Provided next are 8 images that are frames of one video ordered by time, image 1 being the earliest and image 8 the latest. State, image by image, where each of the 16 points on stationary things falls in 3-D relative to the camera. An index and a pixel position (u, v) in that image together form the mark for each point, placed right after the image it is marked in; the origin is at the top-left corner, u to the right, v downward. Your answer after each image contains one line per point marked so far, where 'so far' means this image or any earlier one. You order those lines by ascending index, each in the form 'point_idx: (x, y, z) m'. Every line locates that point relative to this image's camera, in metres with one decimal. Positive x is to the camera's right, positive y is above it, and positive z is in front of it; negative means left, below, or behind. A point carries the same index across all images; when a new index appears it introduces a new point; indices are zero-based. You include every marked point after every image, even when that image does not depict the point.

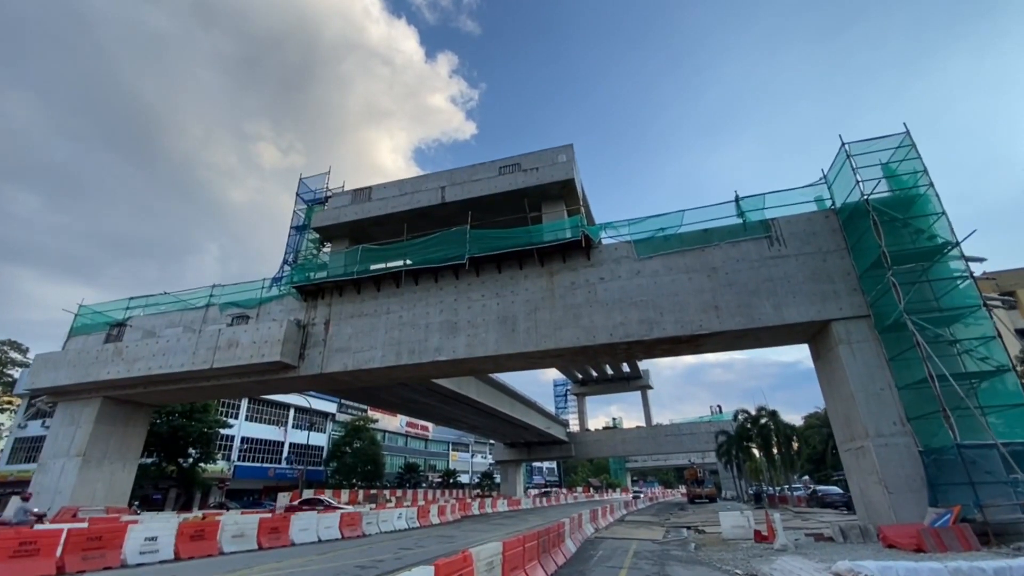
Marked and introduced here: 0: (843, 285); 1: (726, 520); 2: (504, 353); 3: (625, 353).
0: (+9.4, +0.1, +14.1) m
1: (+7.0, -7.6, +16.2) m
2: (-0.3, -2.1, +15.9) m
3: (+3.7, -2.1, +16.1) m
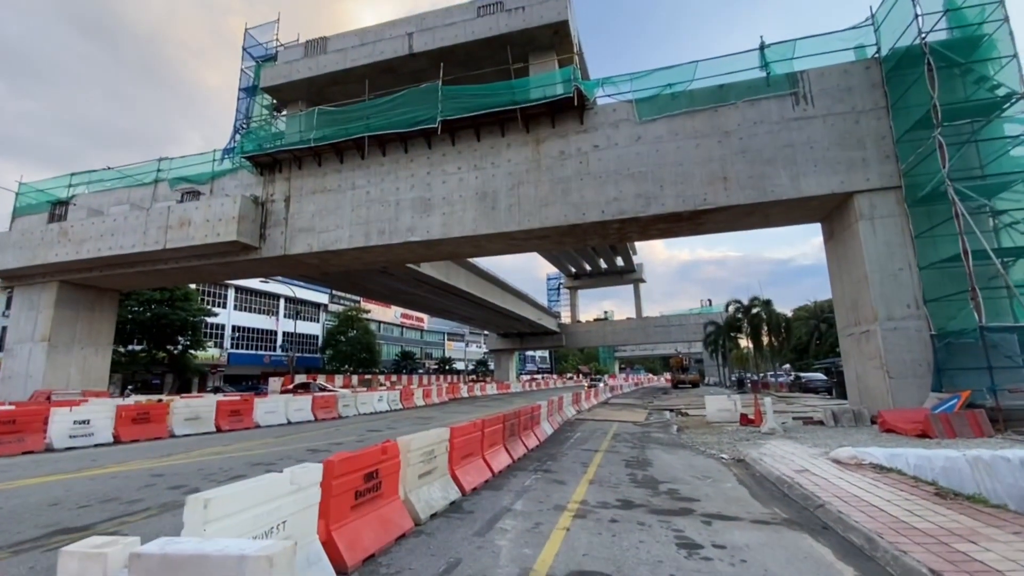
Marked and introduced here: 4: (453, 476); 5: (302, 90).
0: (+8.8, +3.3, +12.1) m
1: (+6.4, -3.7, +15.8) m
2: (-0.9, +1.6, +14.3) m
3: (+3.1, +1.7, +14.5) m
4: (-0.7, -2.0, +5.3) m
5: (-7.5, +7.1, +17.8) m
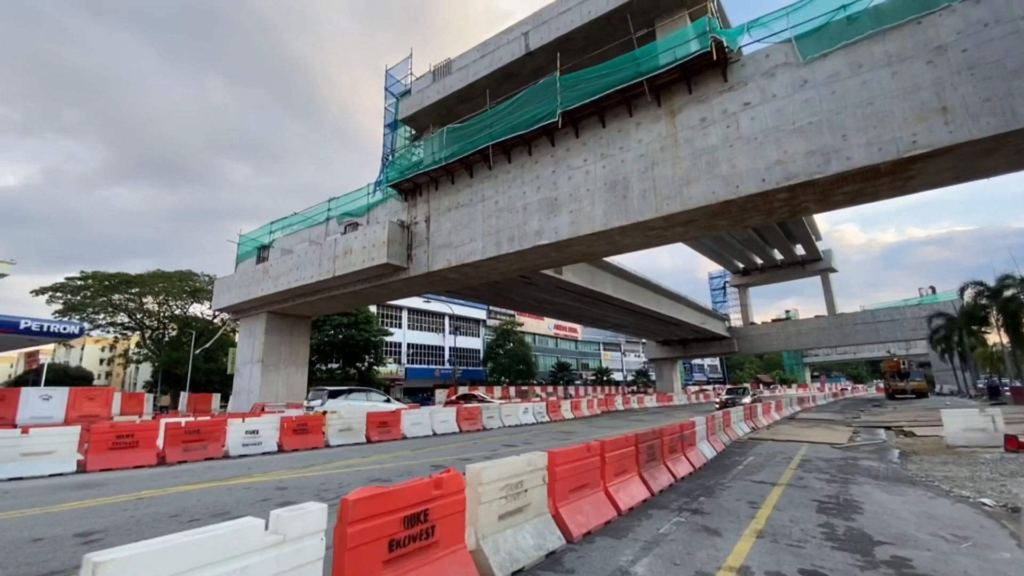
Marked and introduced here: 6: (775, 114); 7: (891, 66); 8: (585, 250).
0: (+11.1, +4.1, +7.8) m
1: (+10.4, -3.2, +11.7) m
2: (+2.7, +1.6, +12.8) m
3: (+6.5, +2.0, +11.7) m
4: (+0.4, -1.9, +4.1) m
5: (-2.9, +6.5, +18.5) m
6: (+5.9, +3.9, +11.1) m
7: (+7.7, +4.5, +10.1) m
8: (+2.2, +1.1, +14.6) m
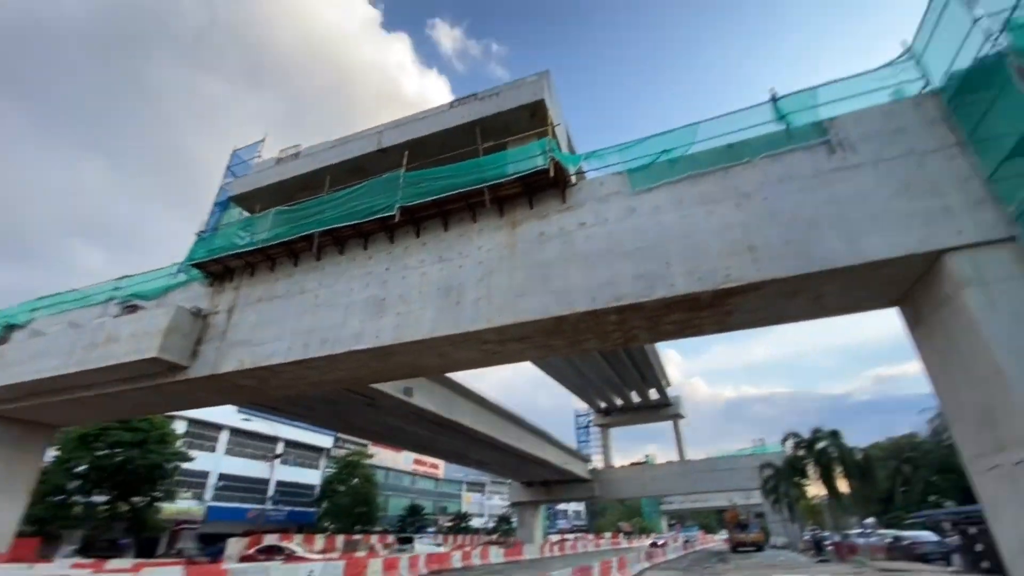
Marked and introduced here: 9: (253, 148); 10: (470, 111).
0: (+7.9, +1.5, +8.8) m
1: (+5.8, -6.3, +10.5) m
2: (-1.6, -1.0, +11.1) m
3: (+2.3, -0.9, +11.0) m
4: (-1.9, -2.0, +1.5) m
5: (-8.1, +3.0, +16.4) m
6: (+2.1, +1.2, +10.8) m
7: (+4.1, +1.8, +10.4) m
8: (-2.6, -1.9, +12.5) m
9: (-10.2, +5.5, +19.4) m
10: (-1.1, +4.8, +13.0) m
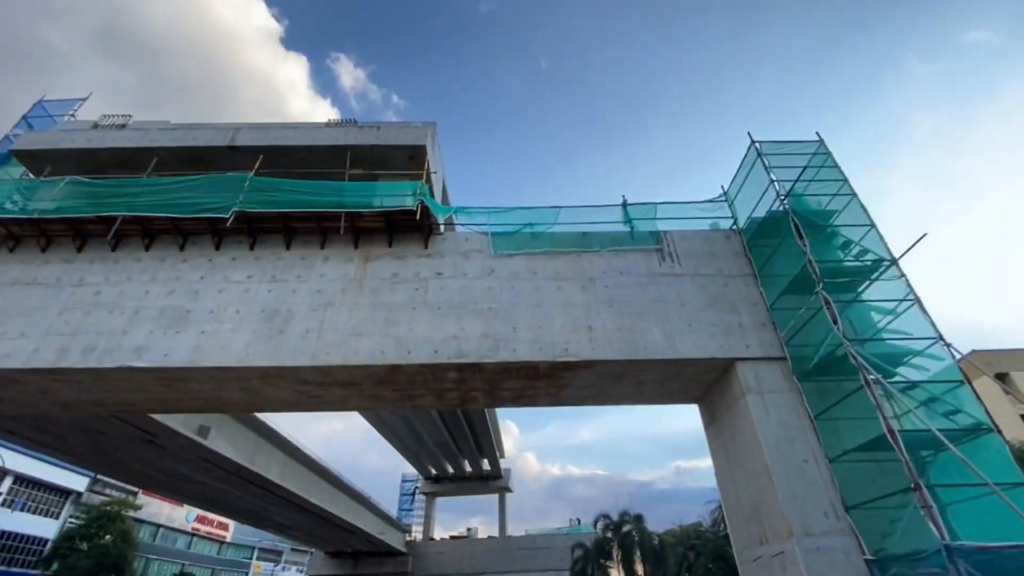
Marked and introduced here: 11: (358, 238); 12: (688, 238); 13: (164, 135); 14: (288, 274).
0: (+5.0, -0.6, +10.4) m
1: (+1.3, -8.1, +10.3) m
2: (-5.0, -1.5, +9.6) m
3: (-1.3, -2.1, +10.6) m
4: (-2.7, -1.5, +0.2) m
5: (-12.0, +3.2, +13.6) m
6: (-1.1, 0.0, +10.7) m
7: (+1.0, +0.2, +10.9) m
8: (-6.5, -2.3, +10.6) m
9: (-14.5, +5.8, +16.2) m
10: (-4.2, +3.9, +12.5) m
11: (-3.6, +1.2, +11.4) m
12: (+4.2, +1.2, +11.6) m
13: (-9.0, +3.9, +12.9) m
14: (-4.9, +0.3, +10.9) m
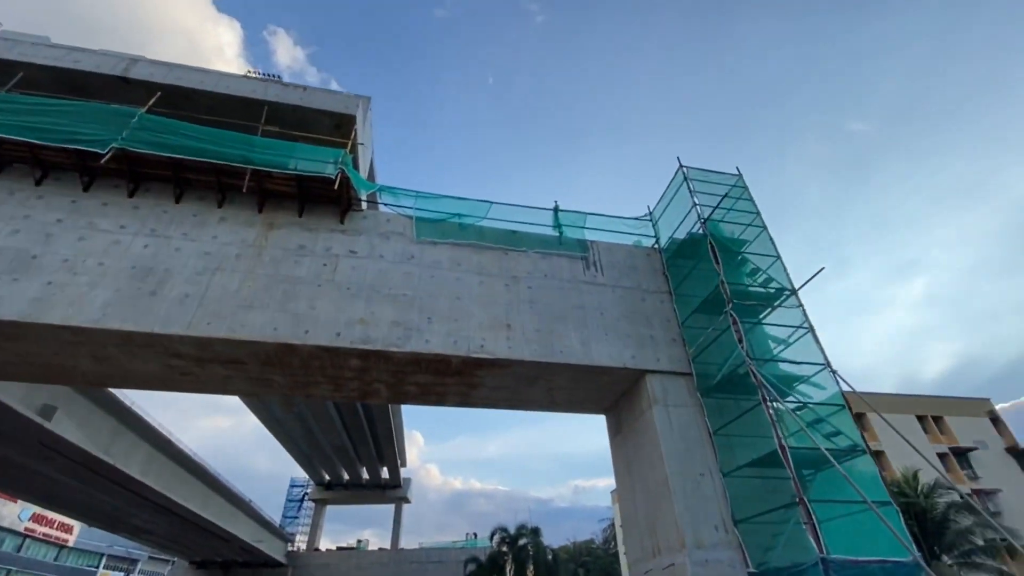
0: (+3.2, -0.9, +10.6) m
1: (-1.2, -7.9, +9.7) m
2: (-6.6, -0.7, +8.2) m
3: (-3.1, -1.8, +9.8) m
4: (-2.8, -0.8, -0.7) m
5: (-13.6, +4.7, +11.2) m
6: (-2.8, +0.3, +9.9) m
7: (-0.7, +0.3, +10.5) m
8: (-8.3, -1.3, +9.0) m
9: (-16.1, +7.5, +13.5) m
10: (-5.7, +4.5, +11.3) m
11: (-5.2, +1.8, +10.3) m
12: (+2.4, +1.0, +11.7) m
13: (-10.4, +5.0, +11.0) m
14: (-6.5, +1.1, +9.6) m
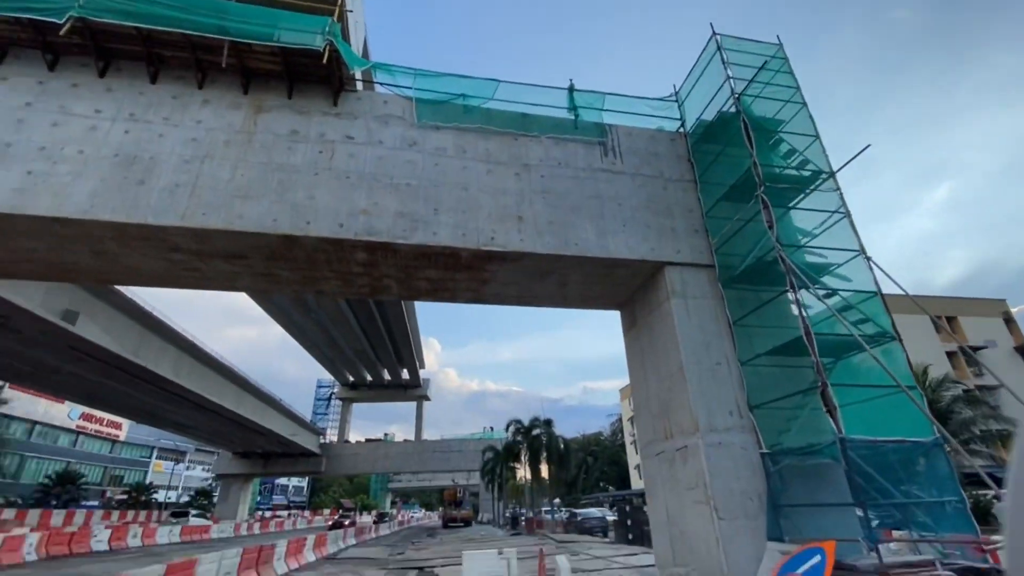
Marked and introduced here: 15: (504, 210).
0: (+3.5, +1.3, +10.0) m
1: (-0.8, -5.8, +10.5) m
2: (-6.4, +1.0, +7.9) m
3: (-2.9, +0.3, +9.5) m
4: (-2.9, -0.7, -1.0) m
5: (-13.4, +6.7, +10.0) m
6: (-2.5, +2.4, +9.3) m
7: (-0.5, +2.4, +9.8) m
8: (-8.1, +0.5, +8.8) m
9: (-16.0, +9.8, +11.8) m
10: (-5.5, +6.7, +10.0) m
11: (-5.0, +3.8, +9.4) m
12: (+2.6, +3.4, +10.8) m
13: (-10.3, +7.1, +9.7) m
14: (-6.3, +3.0, +8.9) m
15: (-0.1, +1.5, +9.4) m
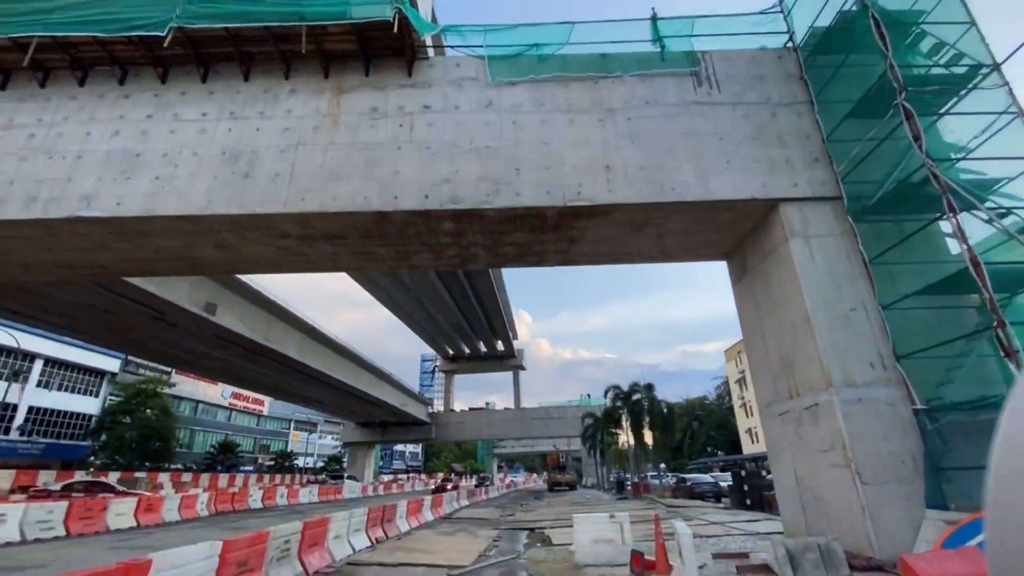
0: (+5.1, +2.4, +8.7) m
1: (+1.5, -4.9, +10.4) m
2: (-4.9, +1.2, +8.4) m
3: (-1.2, +0.9, +9.4) m
4: (-2.9, -0.8, -0.8) m
5: (-12.0, +6.6, +11.5) m
6: (-1.1, +2.9, +9.0) m
7: (+1.1, +3.2, +9.1) m
8: (-6.4, +0.7, +9.6) m
9: (-14.4, +9.6, +13.5) m
10: (-4.2, +7.1, +10.0) m
11: (-3.6, +4.2, +9.5) m
12: (+4.2, +4.4, +9.5) m
13: (-8.9, +7.1, +10.6) m
14: (-4.9, +3.3, +9.3) m
15: (+1.4, +2.3, +8.7) m
